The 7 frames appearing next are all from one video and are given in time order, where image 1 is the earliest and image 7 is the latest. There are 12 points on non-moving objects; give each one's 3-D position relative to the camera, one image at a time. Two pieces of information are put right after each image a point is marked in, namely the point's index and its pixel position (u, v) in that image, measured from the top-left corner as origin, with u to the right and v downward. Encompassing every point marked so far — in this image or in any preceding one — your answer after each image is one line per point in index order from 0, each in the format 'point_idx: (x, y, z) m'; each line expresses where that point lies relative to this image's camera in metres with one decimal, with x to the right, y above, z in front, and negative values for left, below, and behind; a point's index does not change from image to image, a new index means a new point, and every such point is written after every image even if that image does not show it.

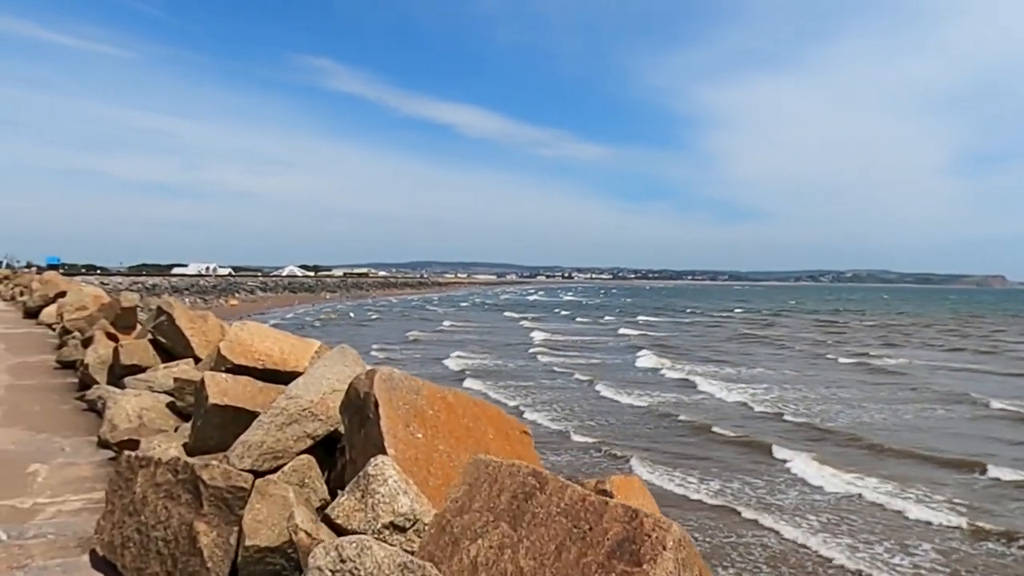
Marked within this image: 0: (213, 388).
0: (-1.9, -0.6, +5.0) m
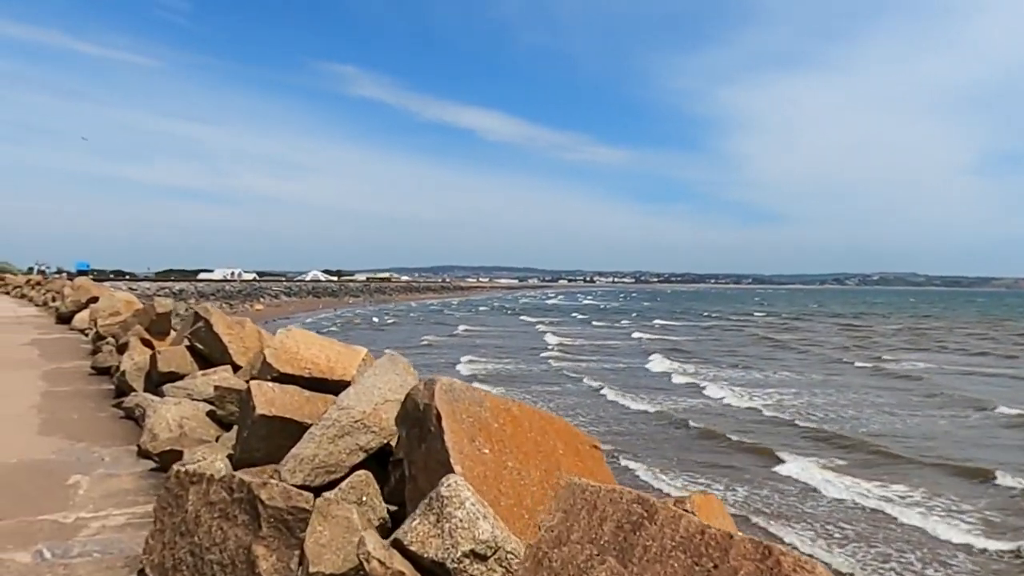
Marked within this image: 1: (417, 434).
0: (-1.5, -0.7, +4.8) m
1: (-0.5, -0.7, +3.8) m
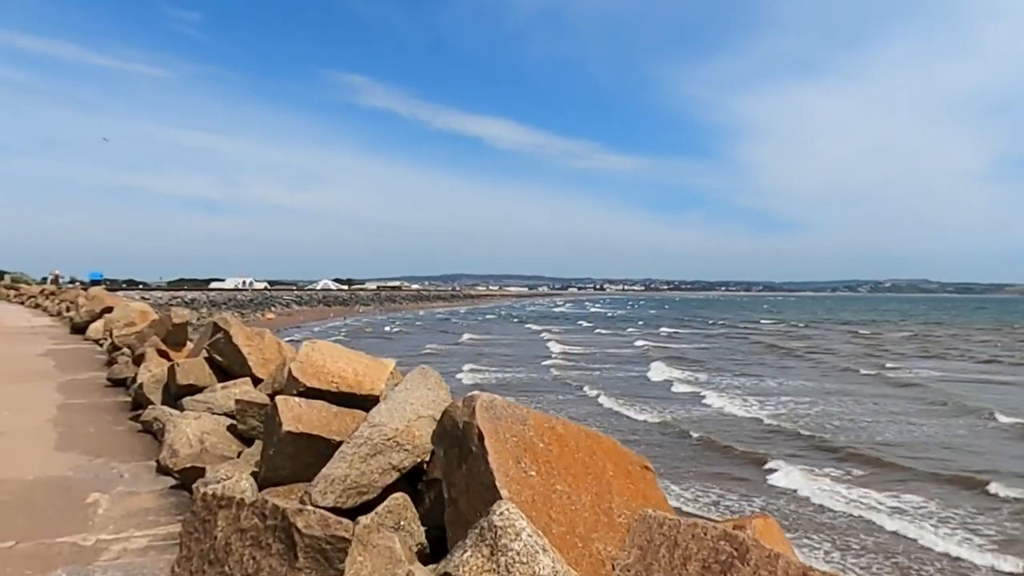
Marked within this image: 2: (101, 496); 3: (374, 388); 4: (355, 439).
0: (-1.3, -0.7, +4.6) m
1: (-0.3, -0.7, +3.6) m
2: (-2.7, -1.4, +5.3) m
3: (-0.9, -0.6, +5.0) m
4: (-0.8, -0.8, +4.2) m
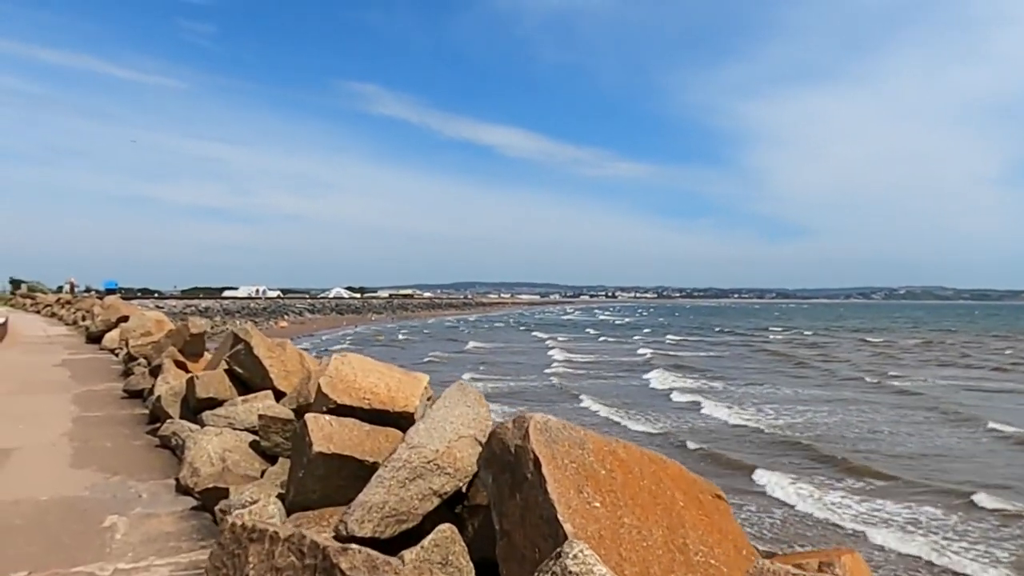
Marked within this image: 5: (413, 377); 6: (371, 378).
0: (-1.1, -0.8, +4.3) m
1: (0.0, -0.8, +3.3) m
2: (-2.5, -1.5, +5.0) m
3: (-0.6, -0.7, +4.7) m
4: (-0.6, -0.8, +3.8) m
5: (-0.6, -0.6, +5.0) m
6: (-0.9, -0.5, +4.8) m
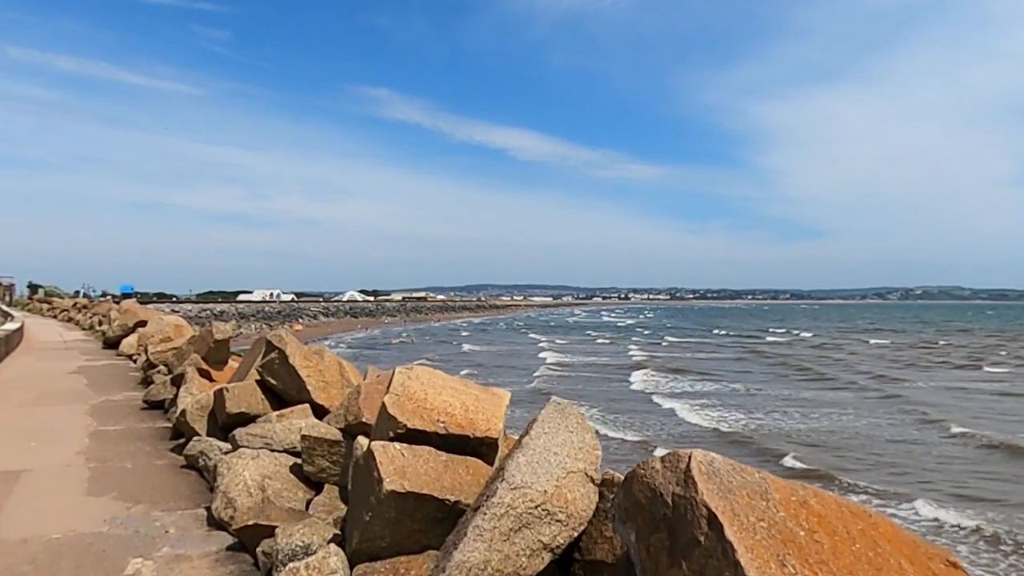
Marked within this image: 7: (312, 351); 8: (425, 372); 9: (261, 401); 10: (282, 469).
0: (-0.6, -0.8, +3.5) m
1: (+0.5, -0.8, +2.5) m
2: (-2.0, -1.5, +4.3) m
3: (-0.1, -0.7, +3.9) m
4: (-0.1, -0.8, +3.0) m
5: (-0.1, -0.6, +4.2) m
6: (-0.3, -0.5, +4.0) m
7: (-1.8, -0.6, +7.1) m
8: (-0.5, -0.4, +4.2) m
9: (-2.1, -0.9, +6.7) m
10: (-1.5, -1.2, +5.2) m
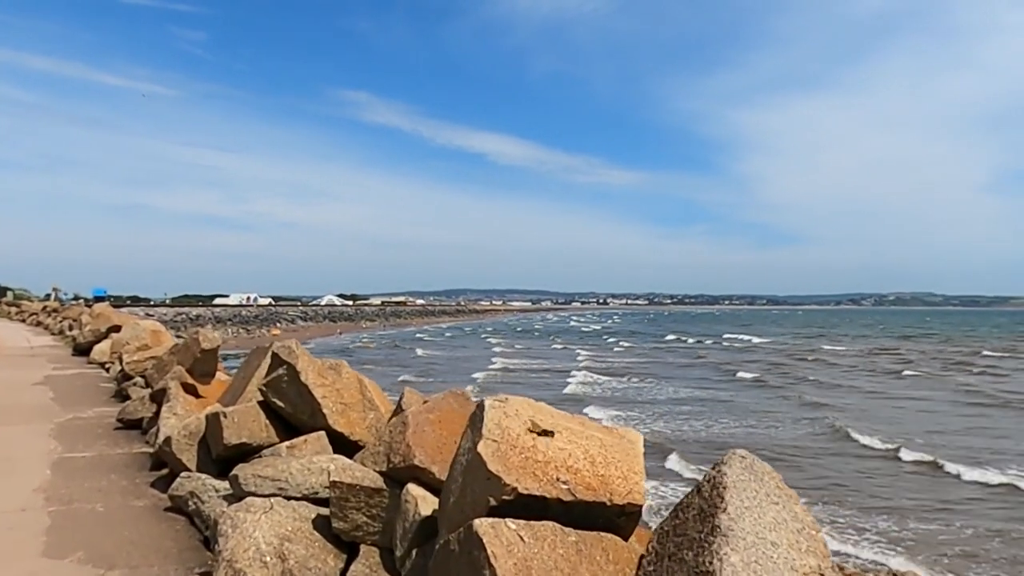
0: (0.0, -0.8, +2.3) m
1: (+1.0, -0.8, +1.3) m
2: (-1.5, -1.5, +3.0) m
3: (+0.4, -0.7, +2.7) m
4: (+0.5, -0.8, +1.8) m
5: (+0.4, -0.5, +2.9) m
6: (+0.2, -0.5, +2.8) m
7: (-1.3, -0.6, +5.8) m
8: (0.0, -0.4, +2.9) m
9: (-1.7, -0.9, +5.4) m
10: (-1.0, -1.2, +3.9) m
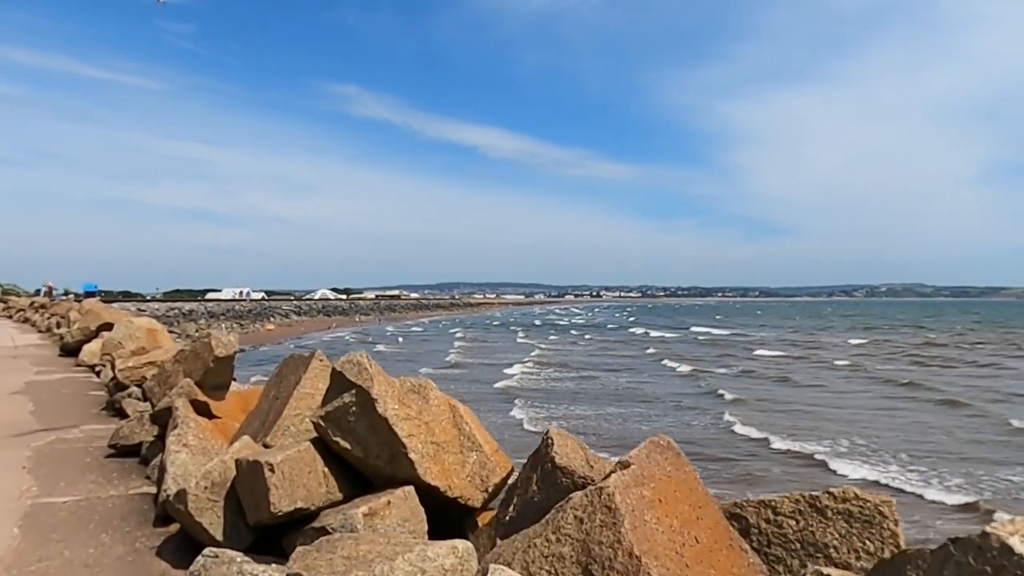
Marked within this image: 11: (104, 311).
0: (+0.8, -0.7, +0.6) m
1: (+1.9, -0.7, -0.5) m
2: (-0.6, -1.4, +1.3) m
3: (+1.3, -0.6, +1.0) m
4: (+1.3, -0.8, +0.1) m
5: (+1.2, -0.5, +1.2) m
6: (+1.0, -0.5, +1.1) m
7: (-0.5, -0.5, +4.1) m
8: (+0.9, -0.4, +1.2) m
9: (-0.9, -0.9, +3.7) m
10: (-0.2, -1.1, +2.2) m
11: (-8.7, -0.6, +17.1) m
